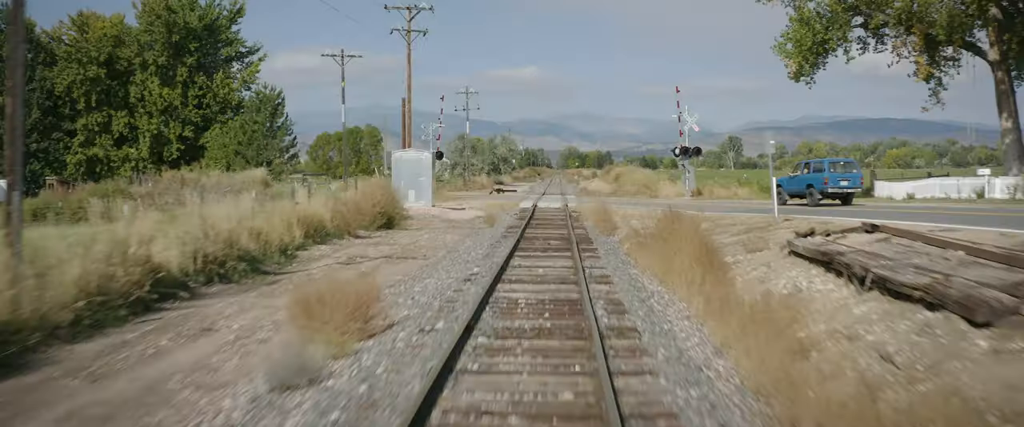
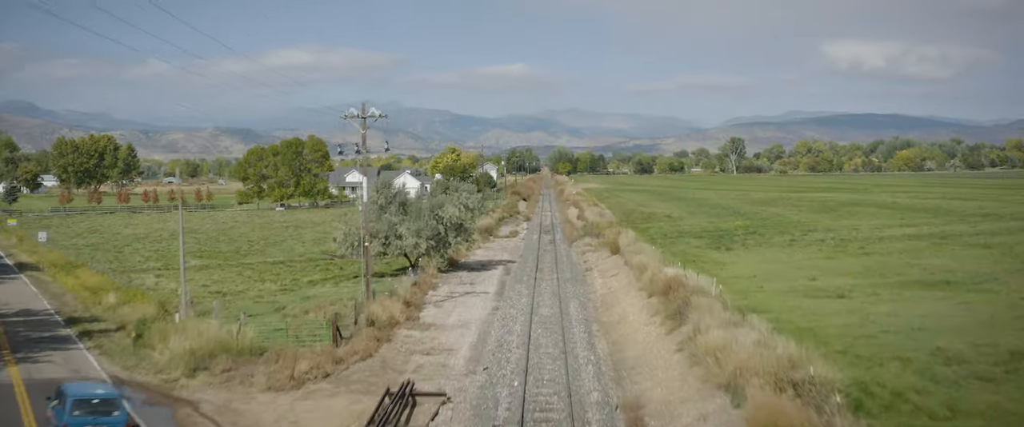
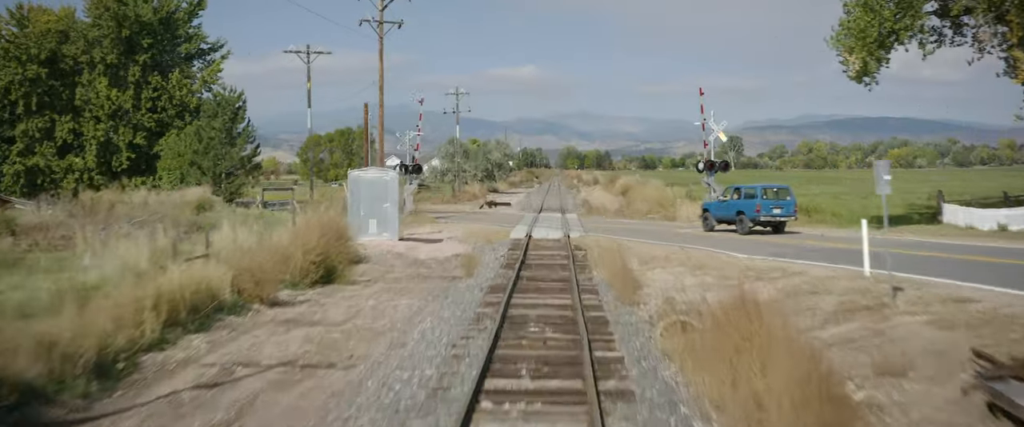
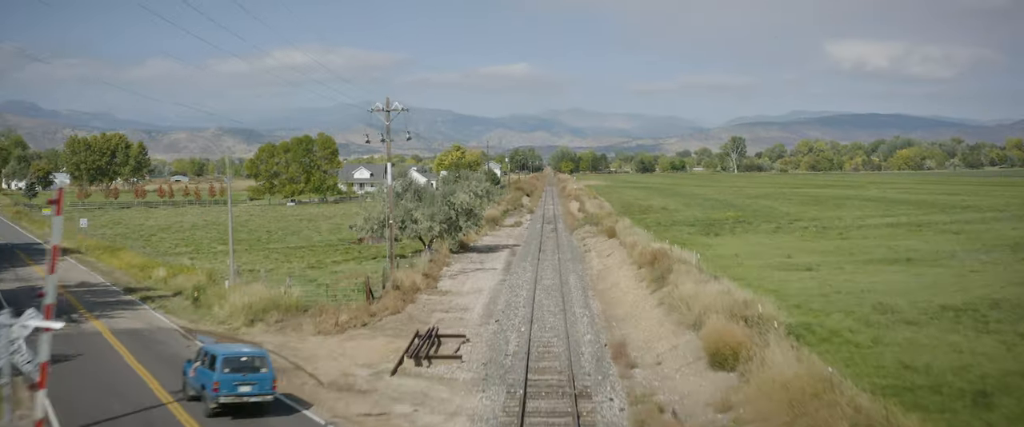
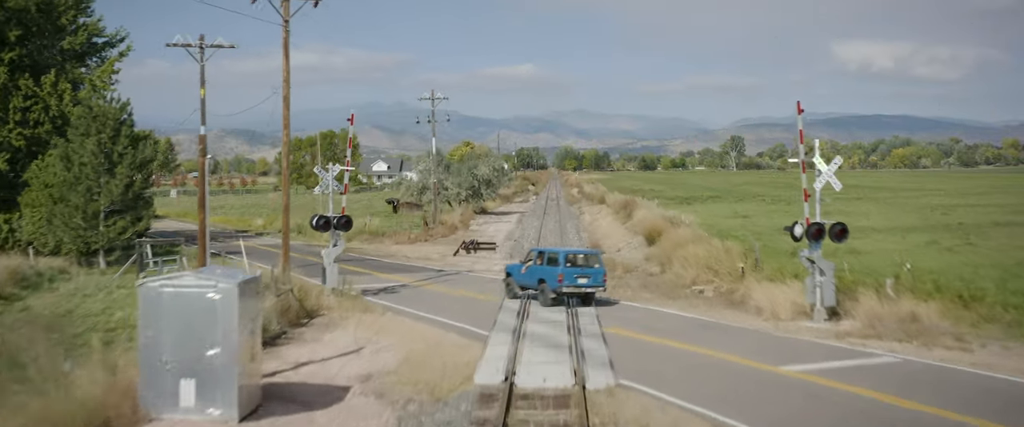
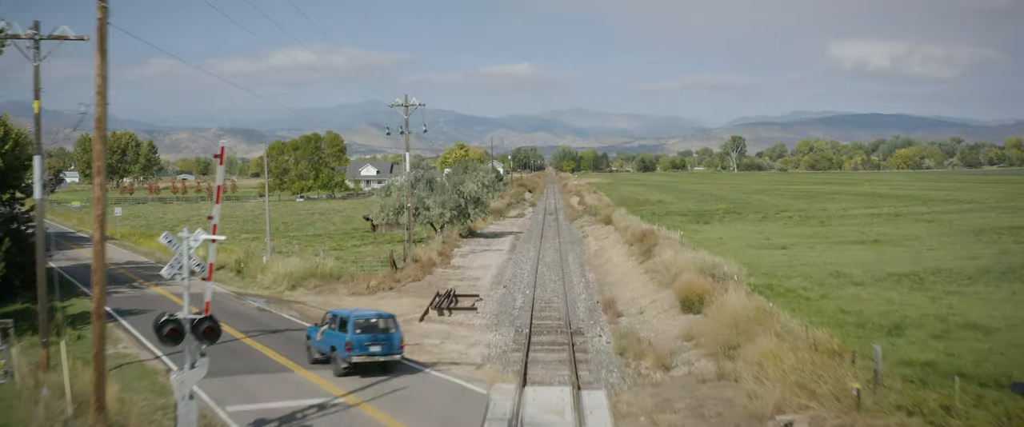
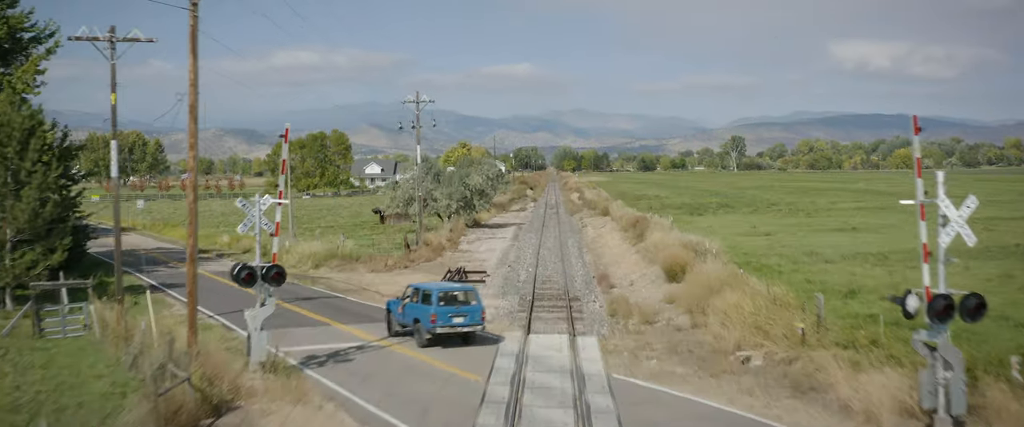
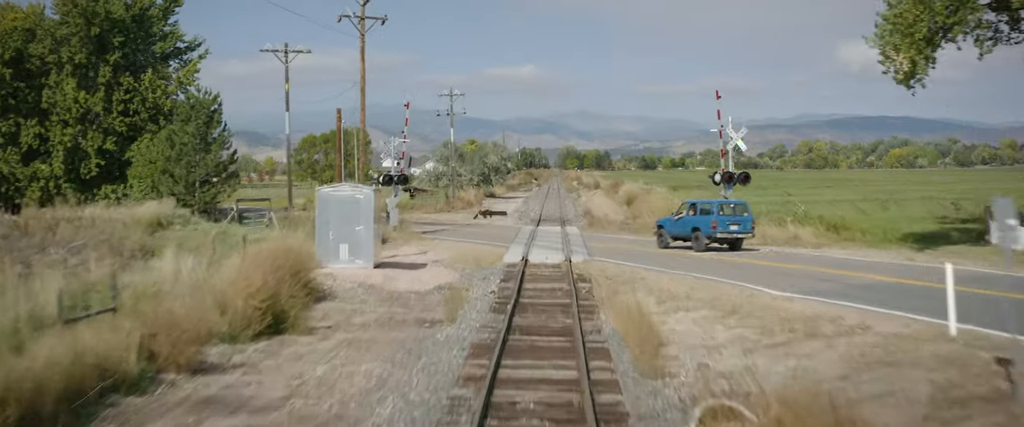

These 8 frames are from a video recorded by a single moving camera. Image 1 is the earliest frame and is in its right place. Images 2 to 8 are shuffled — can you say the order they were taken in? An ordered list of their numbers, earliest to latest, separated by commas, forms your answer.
3, 8, 5, 7, 6, 4, 2
